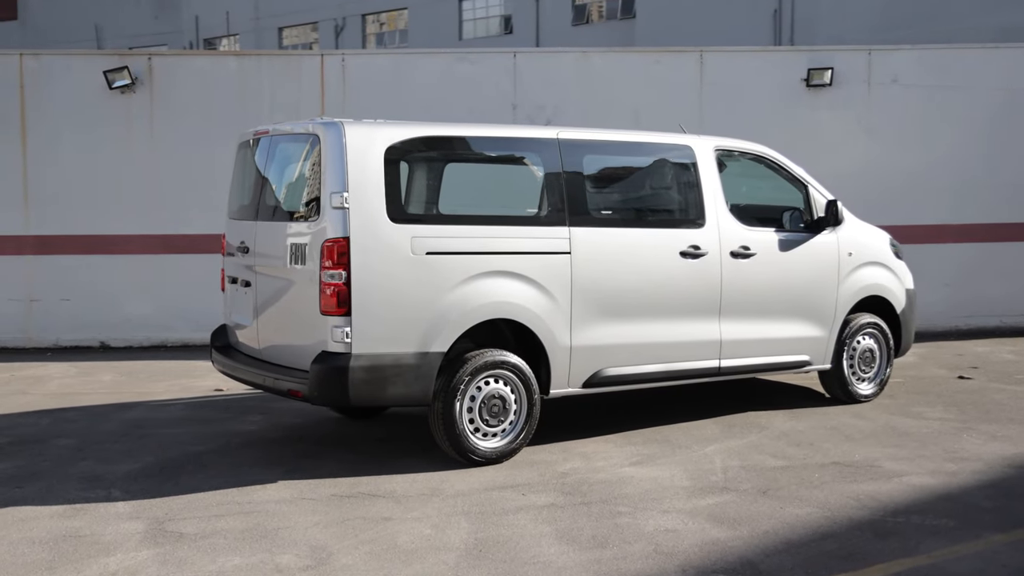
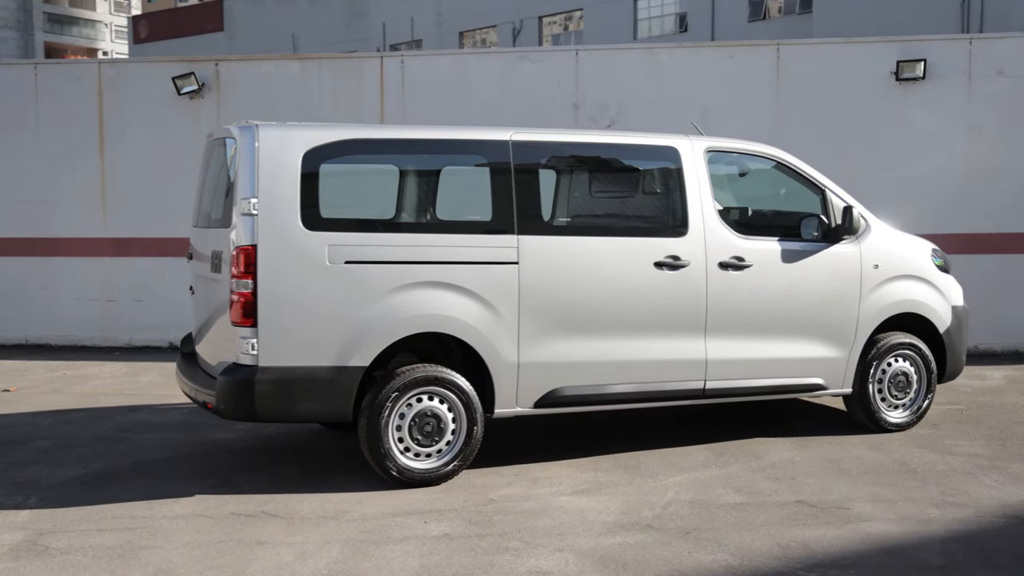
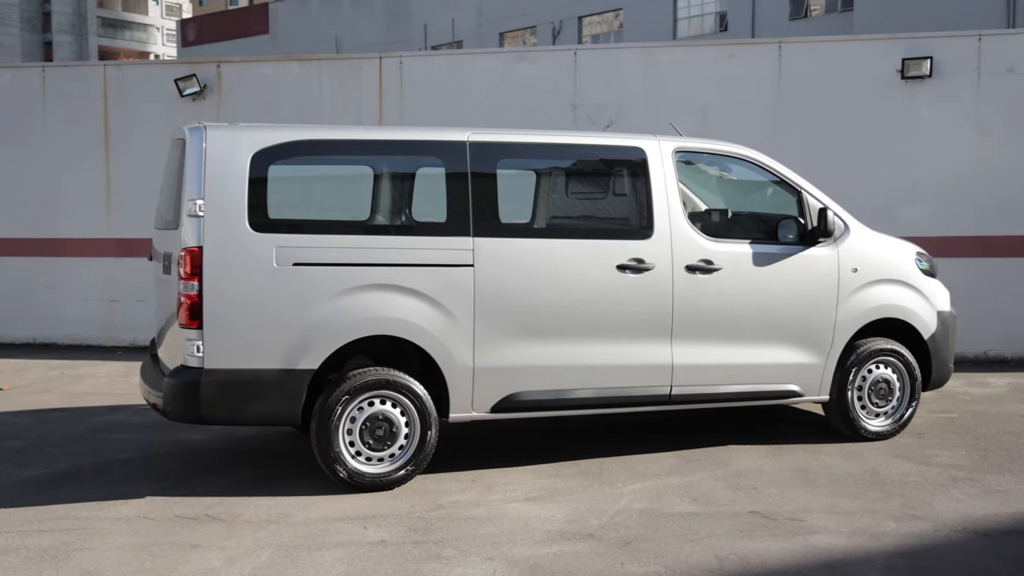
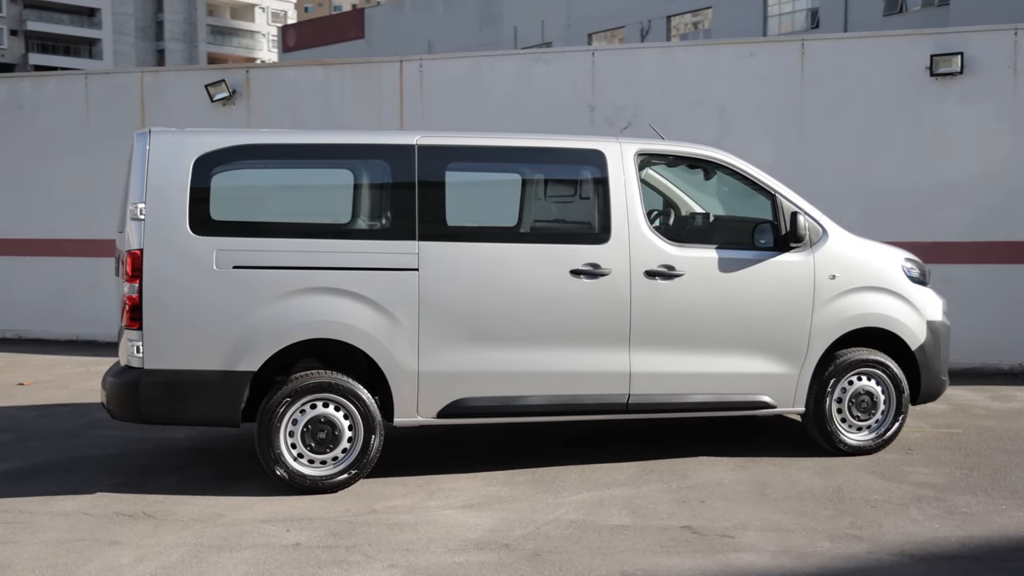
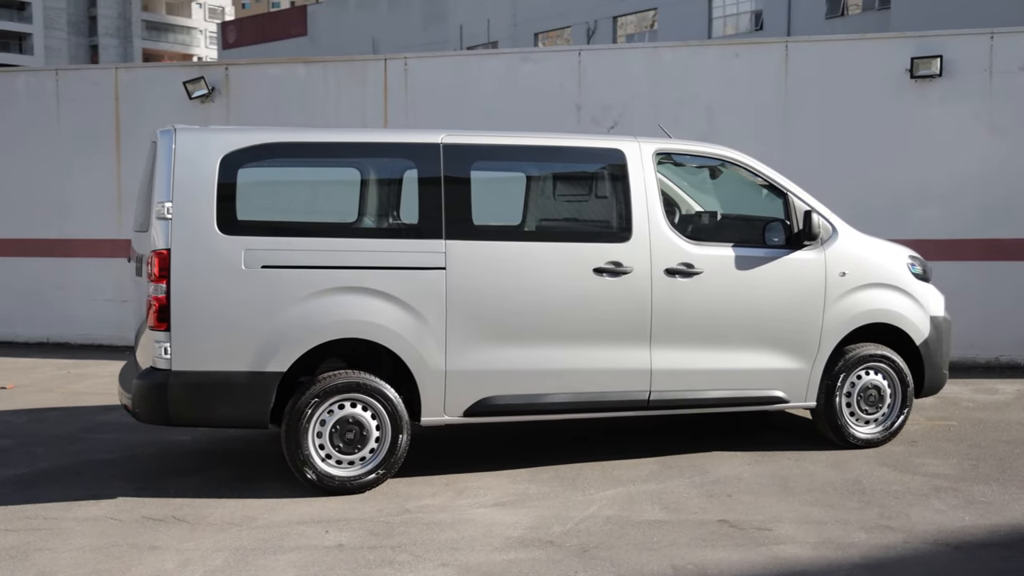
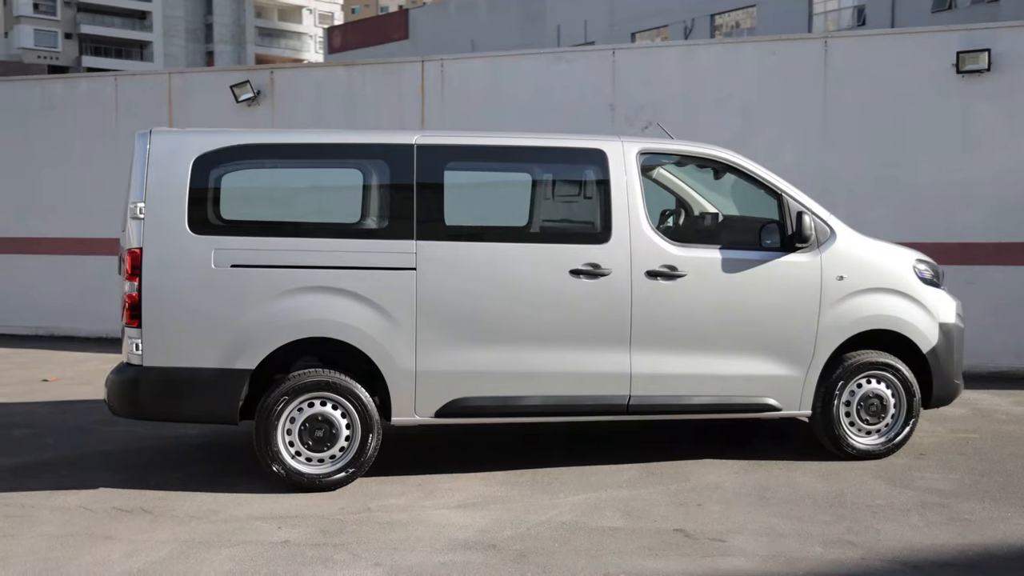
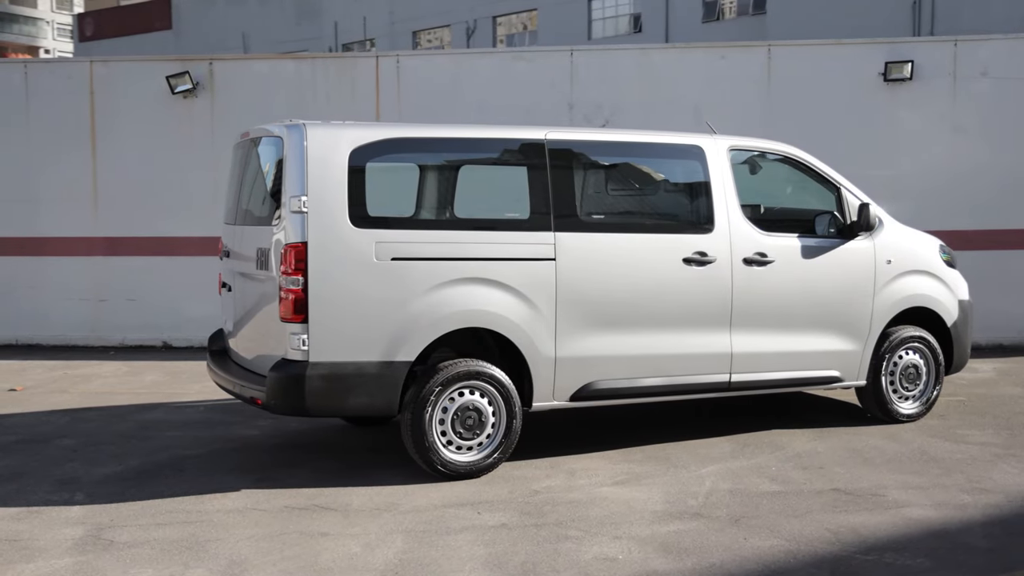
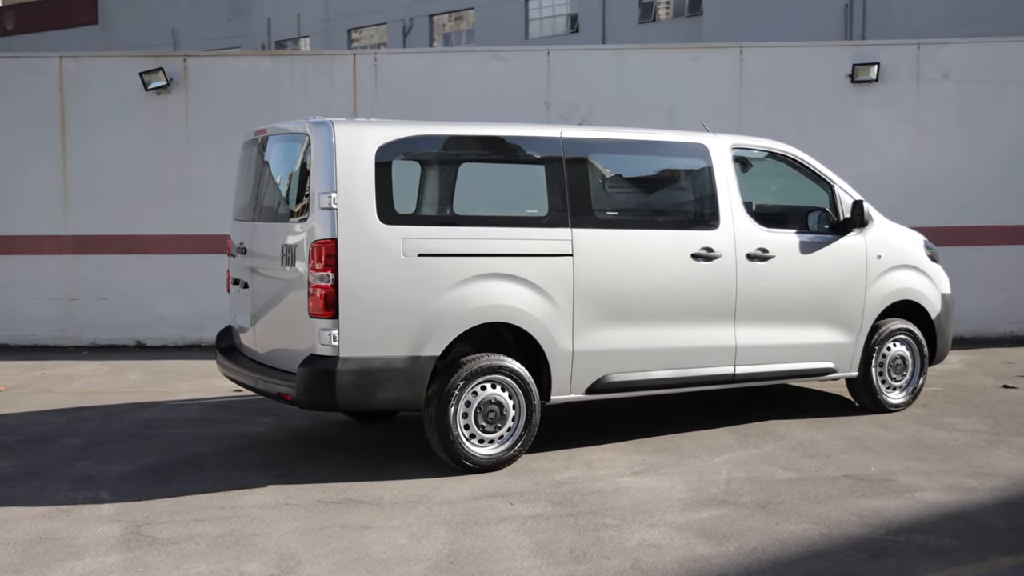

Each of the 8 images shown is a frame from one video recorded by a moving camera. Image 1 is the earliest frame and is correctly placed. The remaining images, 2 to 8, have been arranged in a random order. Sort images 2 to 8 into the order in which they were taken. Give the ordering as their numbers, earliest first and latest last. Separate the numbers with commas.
8, 7, 2, 3, 5, 4, 6
